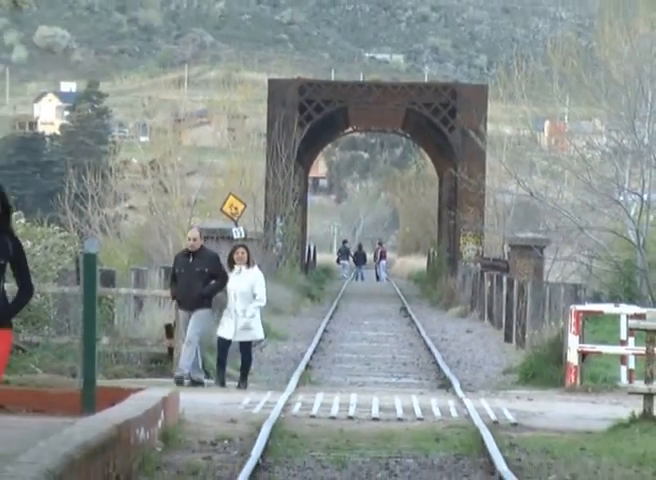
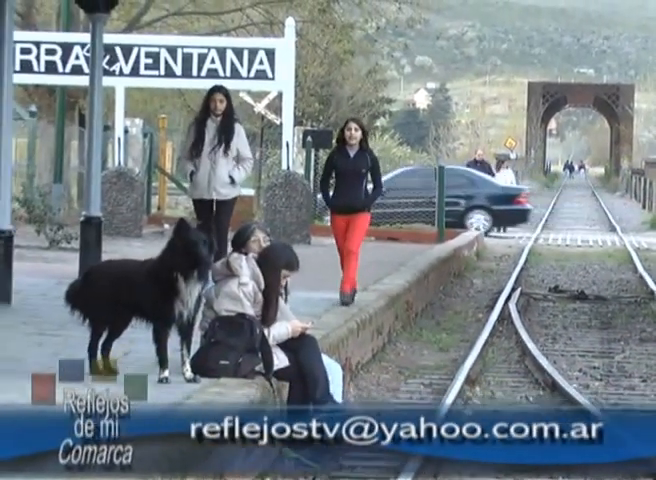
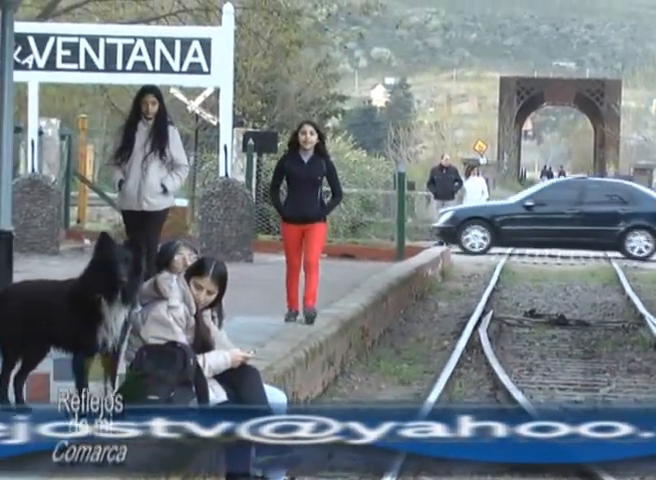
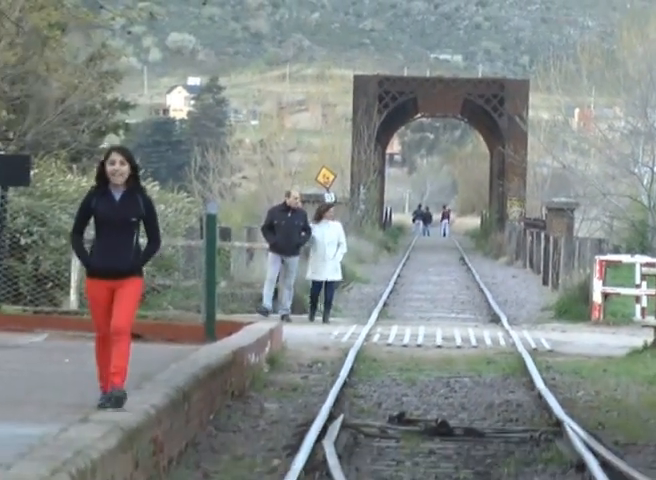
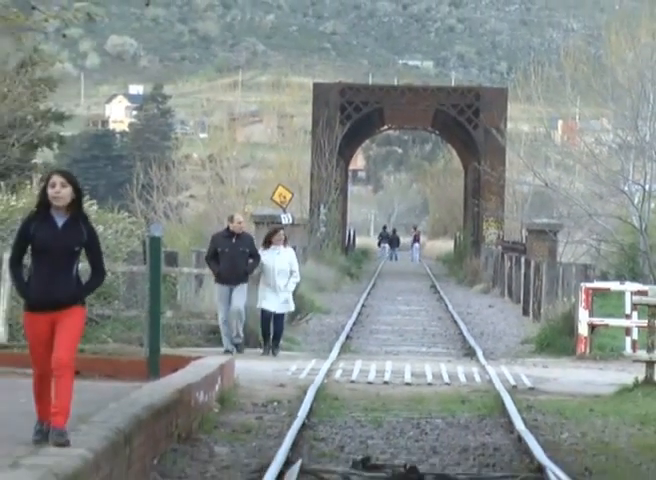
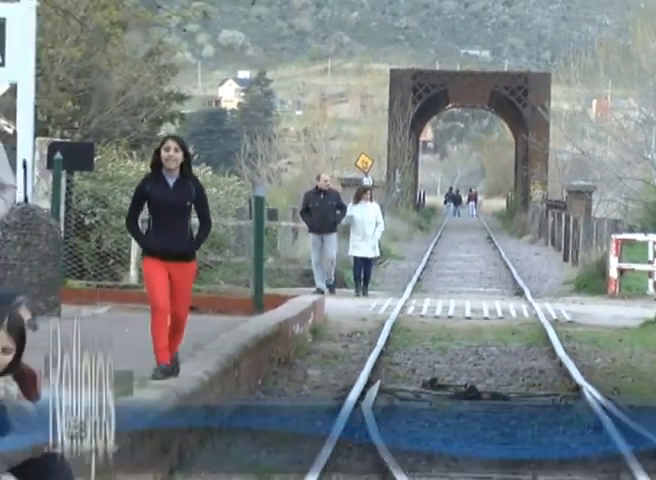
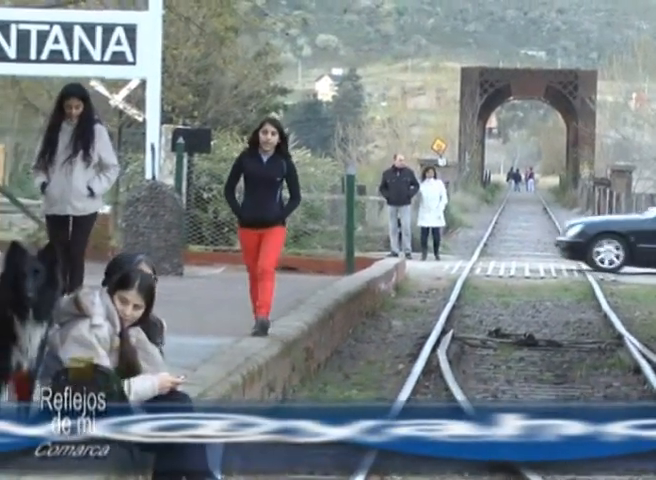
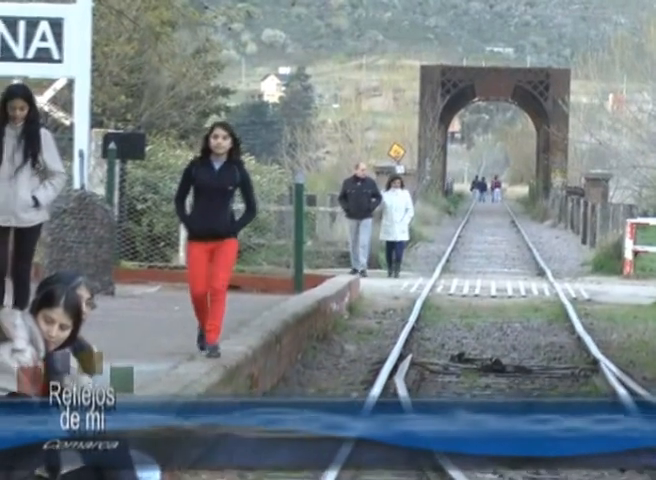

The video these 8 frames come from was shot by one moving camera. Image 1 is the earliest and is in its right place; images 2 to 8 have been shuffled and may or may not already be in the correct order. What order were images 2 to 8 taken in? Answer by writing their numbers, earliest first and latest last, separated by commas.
5, 4, 6, 8, 7, 3, 2
